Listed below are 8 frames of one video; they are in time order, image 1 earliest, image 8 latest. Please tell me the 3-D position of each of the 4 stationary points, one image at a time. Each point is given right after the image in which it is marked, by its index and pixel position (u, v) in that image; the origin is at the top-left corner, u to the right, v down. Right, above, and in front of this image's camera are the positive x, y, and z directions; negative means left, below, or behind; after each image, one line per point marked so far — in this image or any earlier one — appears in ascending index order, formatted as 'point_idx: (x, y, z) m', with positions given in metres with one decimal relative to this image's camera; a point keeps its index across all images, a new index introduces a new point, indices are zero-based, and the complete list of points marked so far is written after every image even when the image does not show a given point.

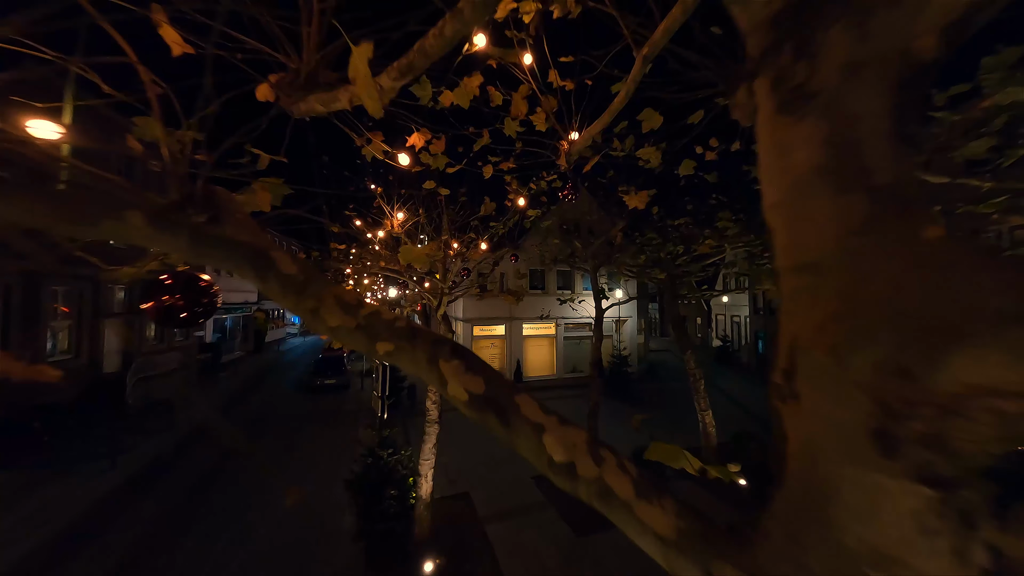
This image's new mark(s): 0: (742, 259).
0: (+6.0, +0.7, +8.8) m
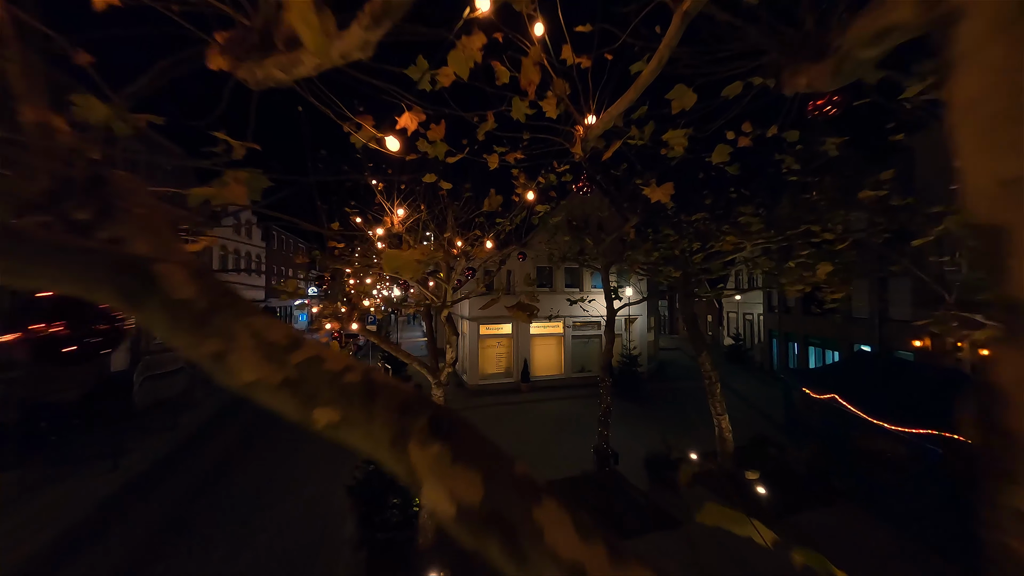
0: (+6.2, +0.8, +8.3) m
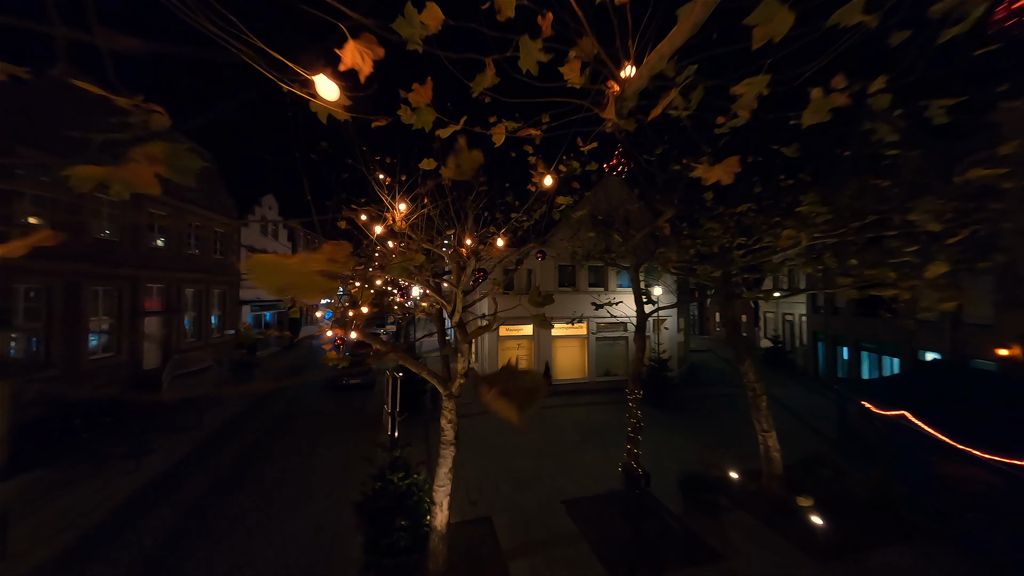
0: (+6.6, +0.7, +7.2) m
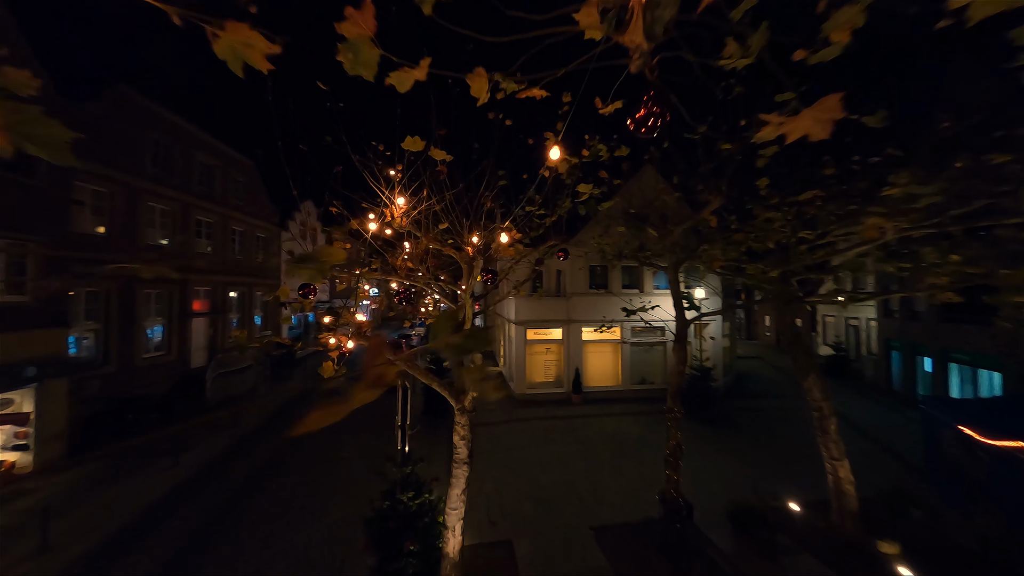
0: (+7.0, +0.7, +5.9) m
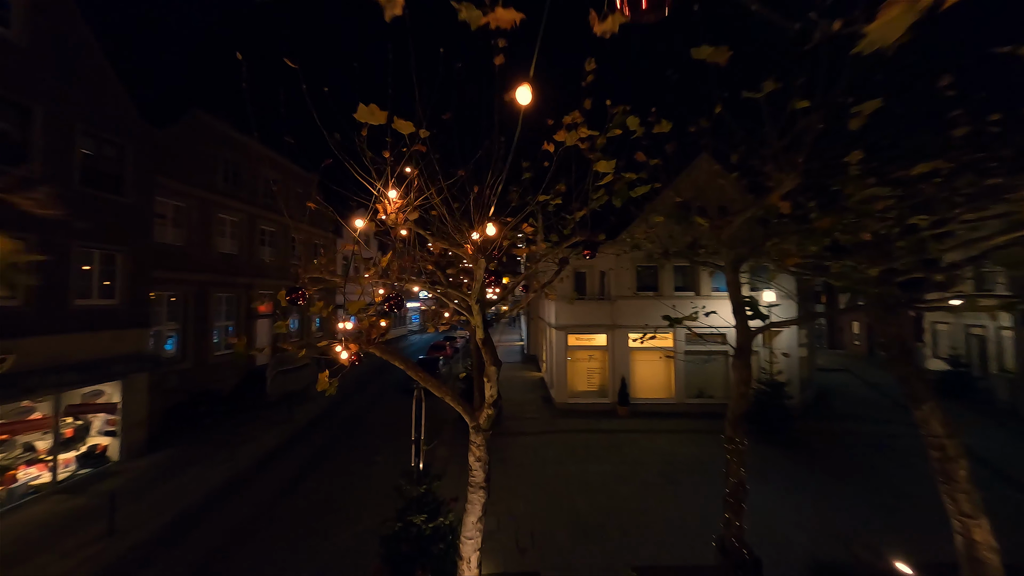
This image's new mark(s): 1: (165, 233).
0: (+7.2, +0.7, +4.1) m
1: (-14.3, +2.3, +13.9) m
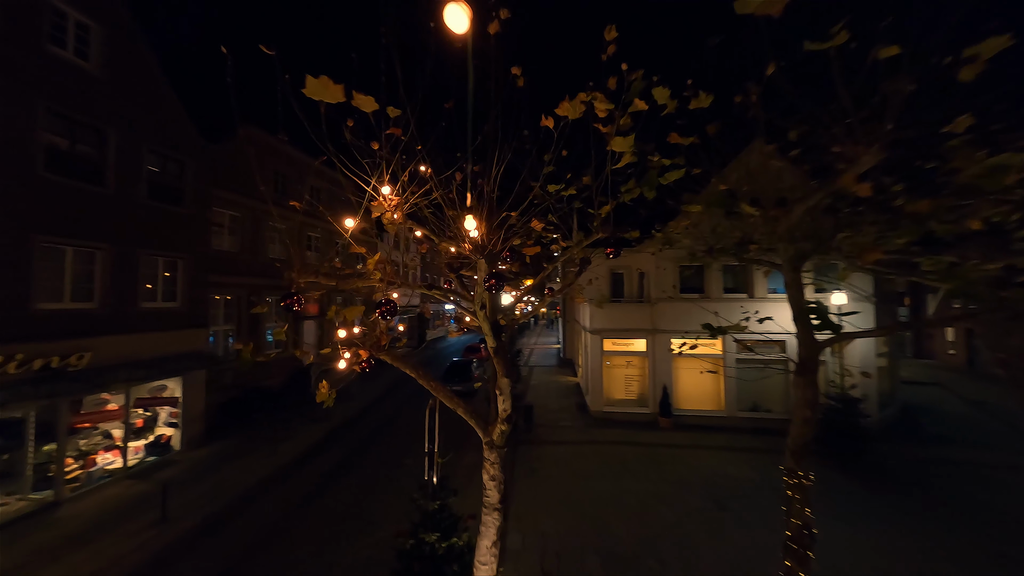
0: (+7.3, +0.7, +2.8) m
1: (-13.0, +2.1, +15.0) m
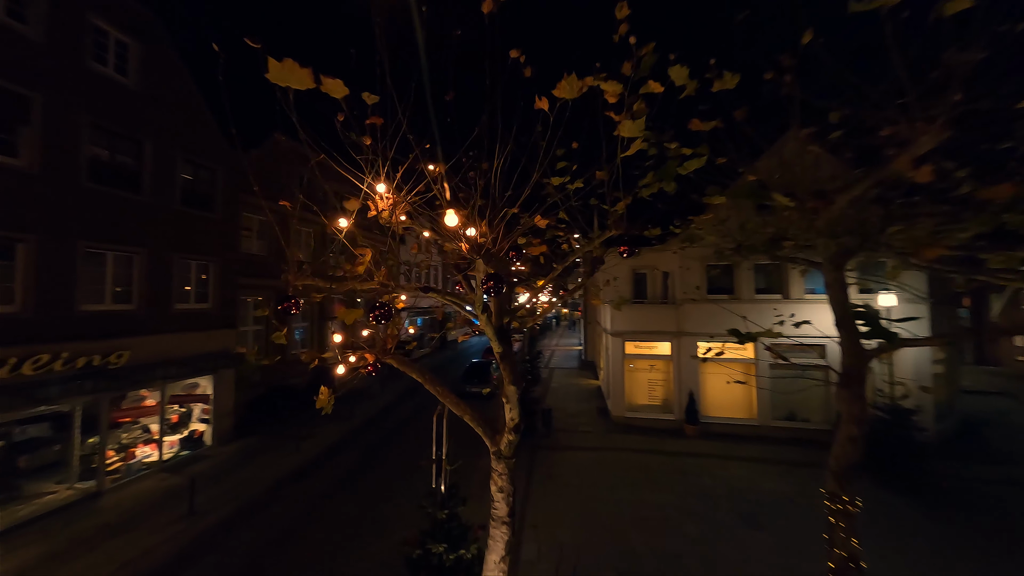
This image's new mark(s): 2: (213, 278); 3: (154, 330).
0: (+7.2, +0.7, +2.1) m
1: (-12.2, +2.0, +15.6) m
2: (-11.8, +0.4, +13.2) m
3: (-12.1, -1.4, +11.4) m
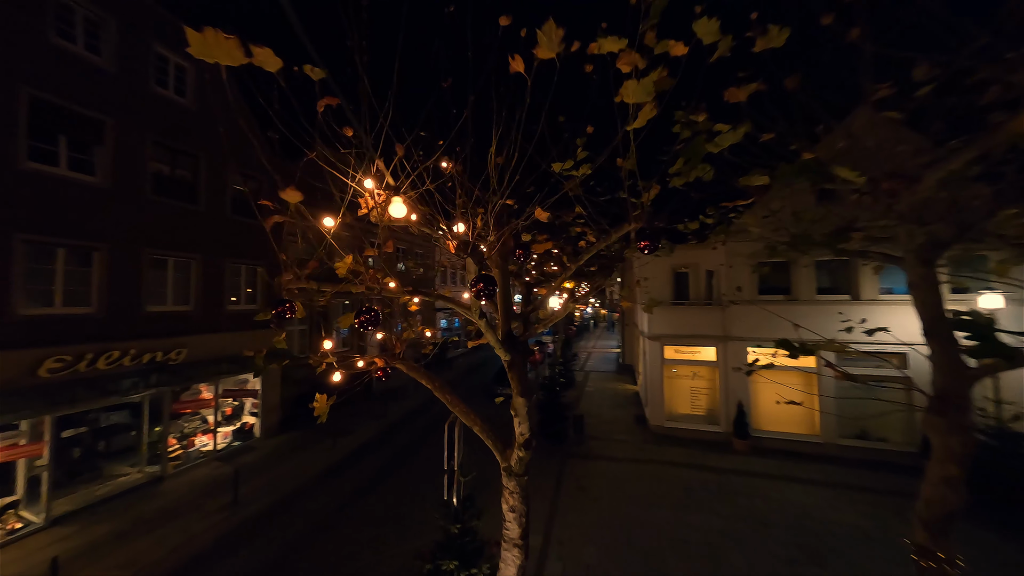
0: (+7.0, +0.7, +0.9) m
1: (-10.7, +1.9, +16.5) m
2: (-10.6, +0.3, +14.1) m
3: (-11.2, -1.5, +12.3) m
